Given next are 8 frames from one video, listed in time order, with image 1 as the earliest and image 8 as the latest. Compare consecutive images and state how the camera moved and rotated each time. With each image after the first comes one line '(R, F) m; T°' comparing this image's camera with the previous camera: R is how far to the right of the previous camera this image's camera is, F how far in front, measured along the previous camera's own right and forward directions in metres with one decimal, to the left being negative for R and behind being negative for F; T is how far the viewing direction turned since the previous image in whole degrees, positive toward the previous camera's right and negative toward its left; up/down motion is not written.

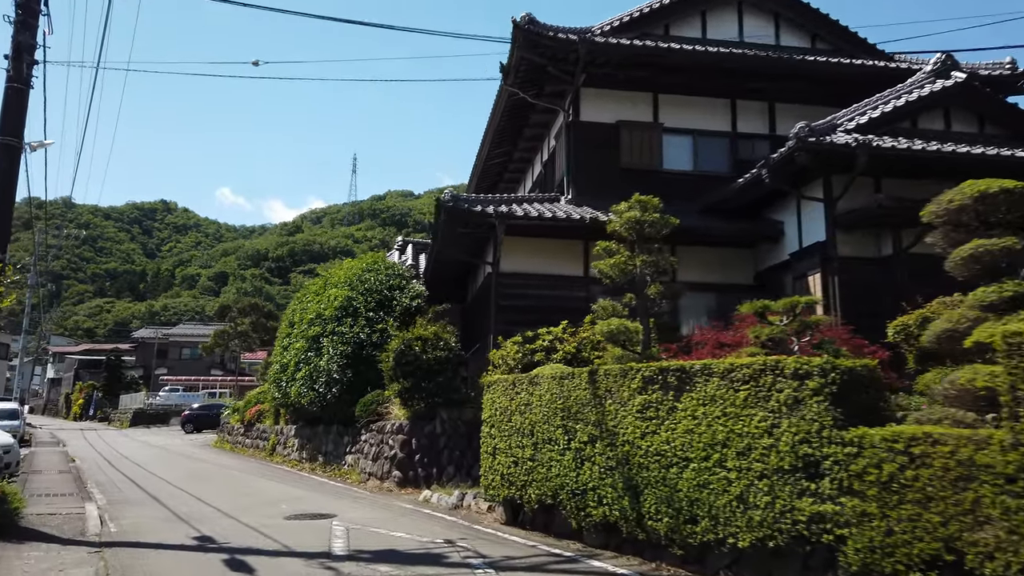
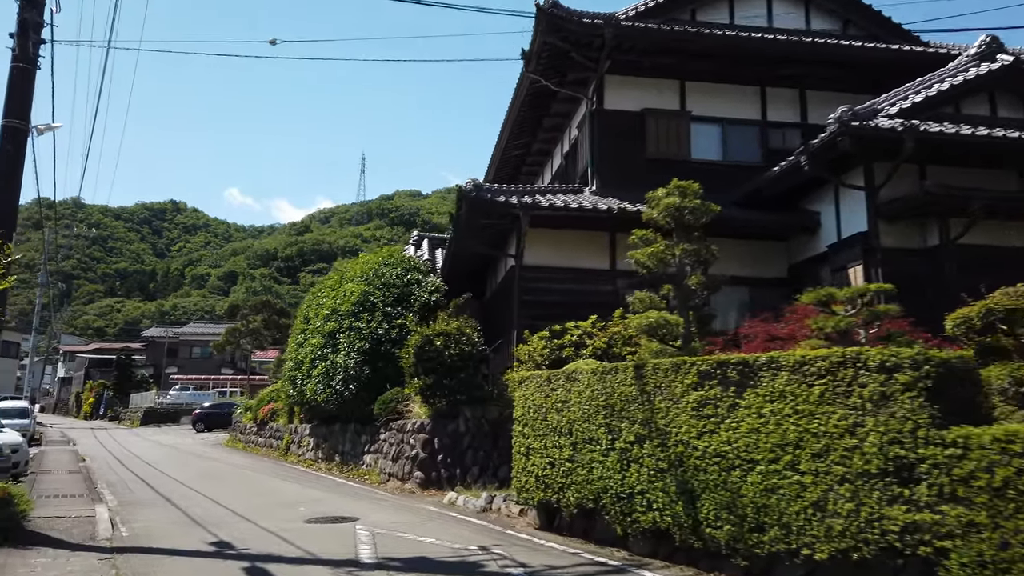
(-0.3, +0.5) m; -1°
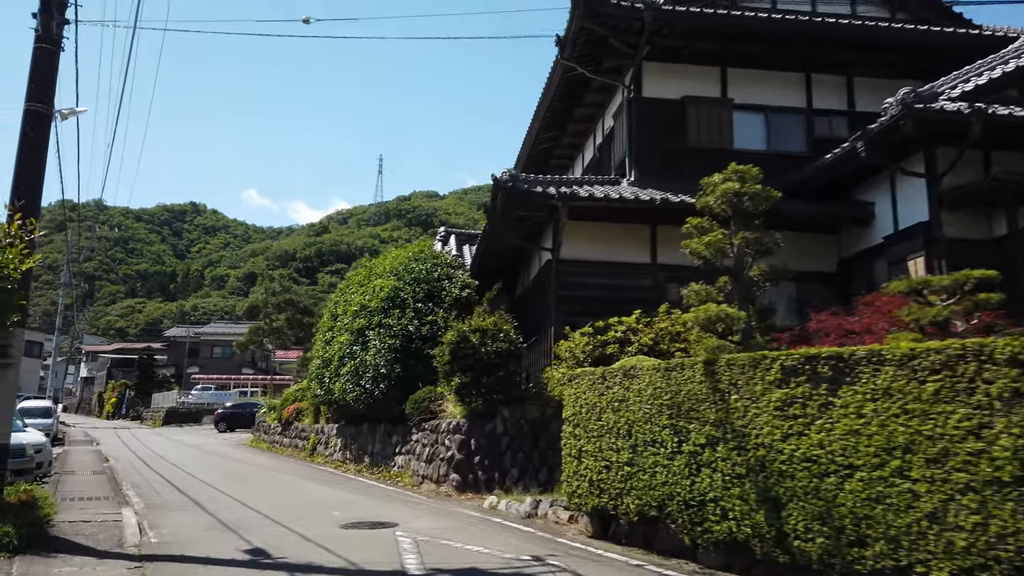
(-0.3, +0.5) m; -1°
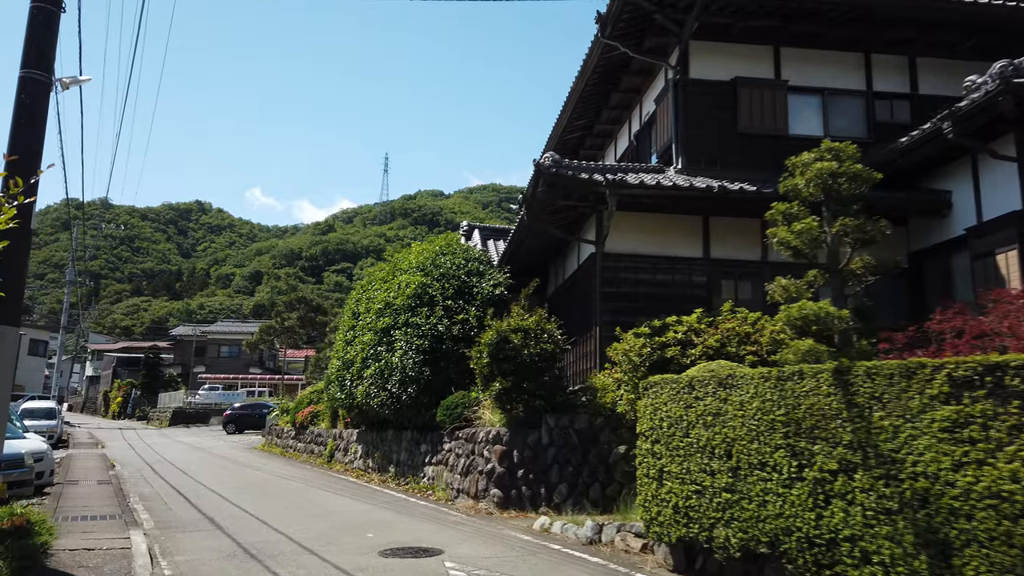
(-0.6, +1.0) m; 0°
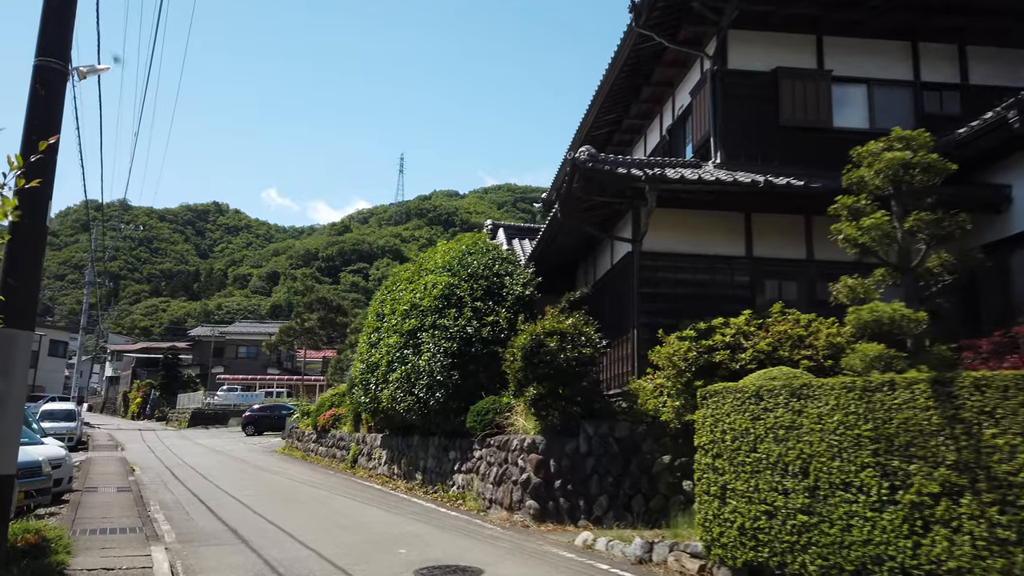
(-0.3, +0.5) m; -1°
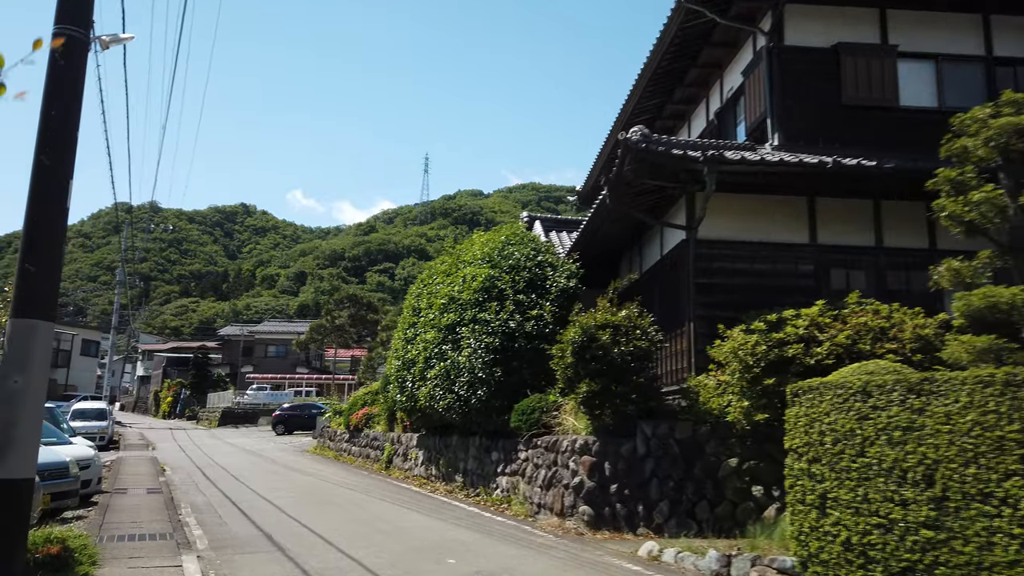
(-0.3, +0.6) m; -2°
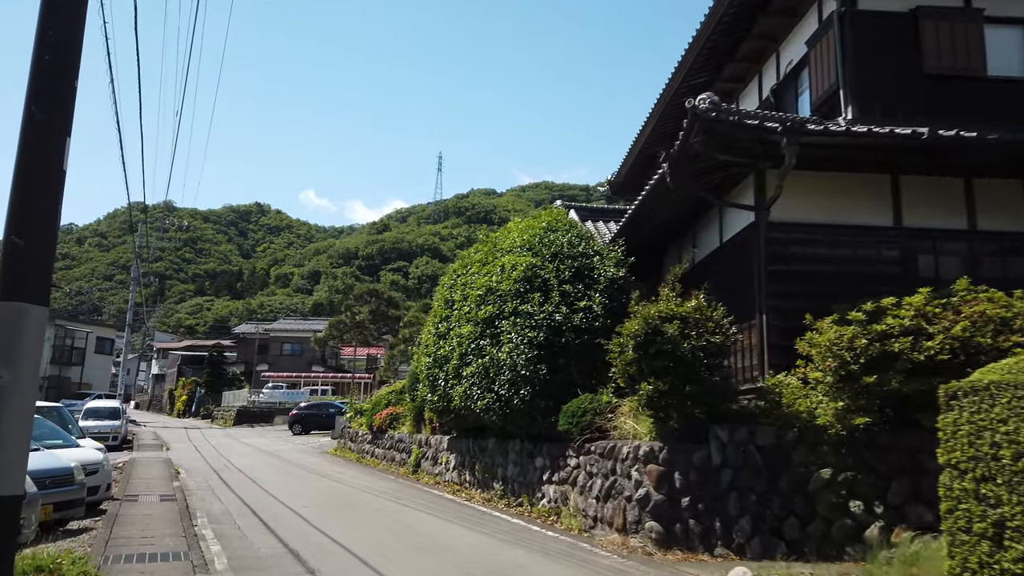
(-0.5, +1.0) m; -1°
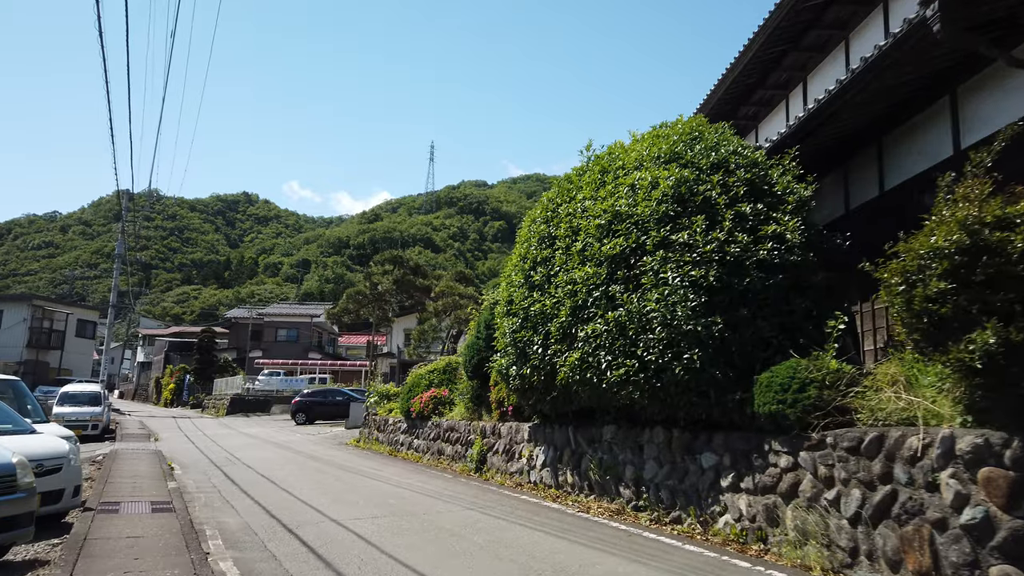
(-1.6, +3.3) m; +1°
